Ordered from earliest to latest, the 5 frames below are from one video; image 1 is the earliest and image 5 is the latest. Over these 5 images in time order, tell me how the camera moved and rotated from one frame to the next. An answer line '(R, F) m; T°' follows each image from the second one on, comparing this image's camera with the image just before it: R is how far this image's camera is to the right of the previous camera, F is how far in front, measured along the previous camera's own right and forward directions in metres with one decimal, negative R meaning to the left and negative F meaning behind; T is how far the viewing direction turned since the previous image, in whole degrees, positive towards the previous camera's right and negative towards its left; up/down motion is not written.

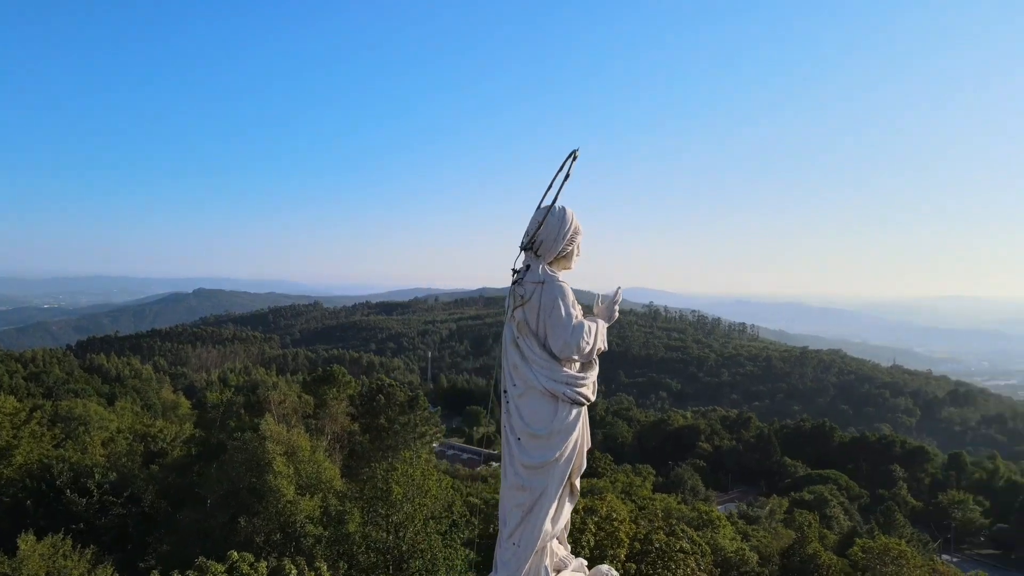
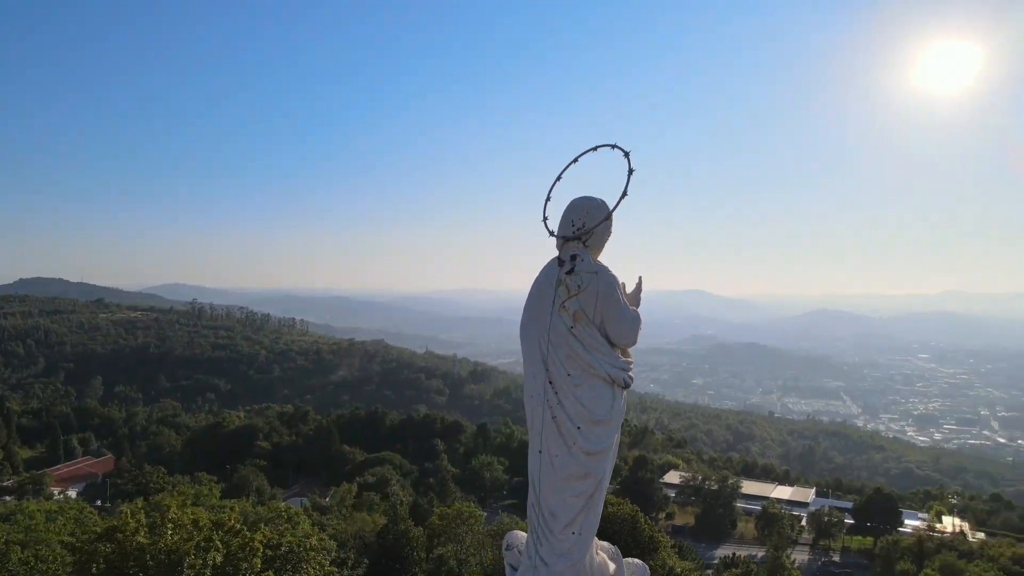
(-1.0, +0.3) m; +33°
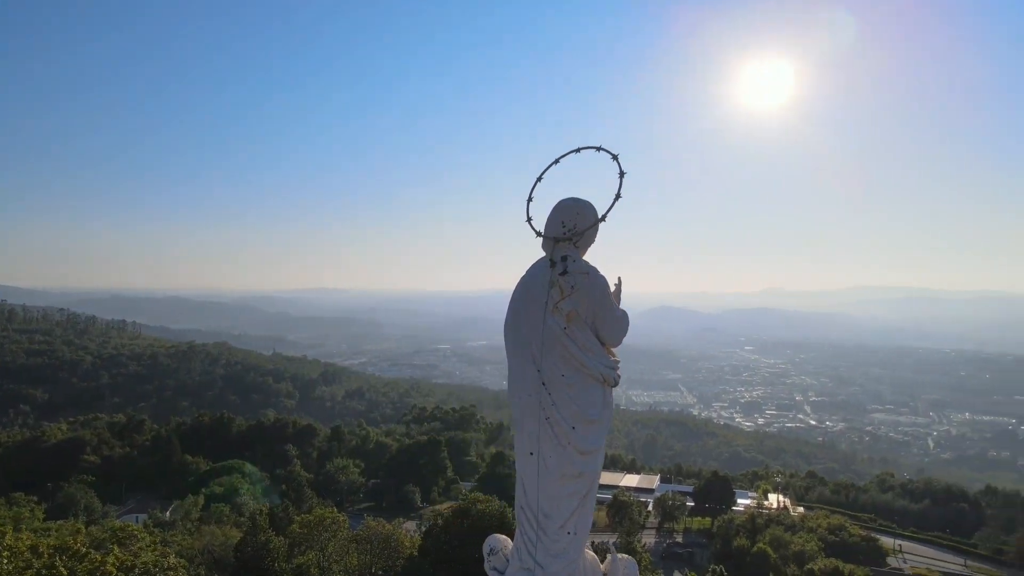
(-0.3, 0.0) m; +11°
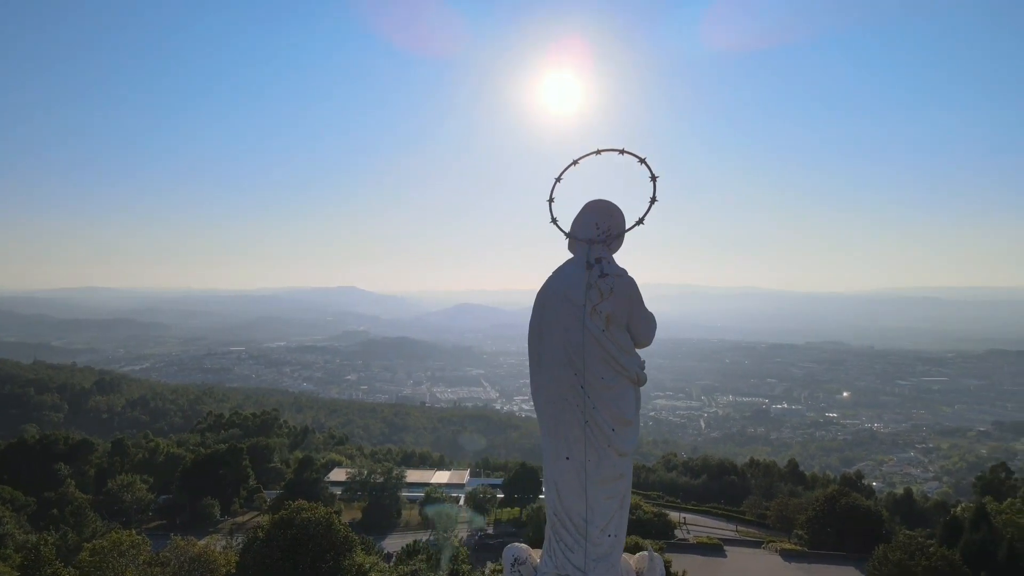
(-0.5, +0.1) m; +14°
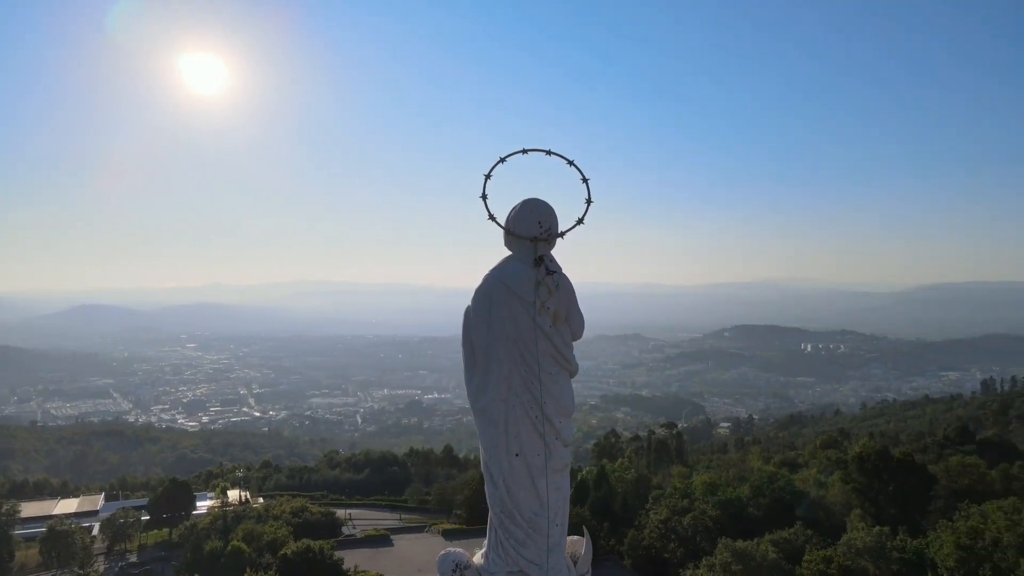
(-0.6, +0.2) m; +25°
